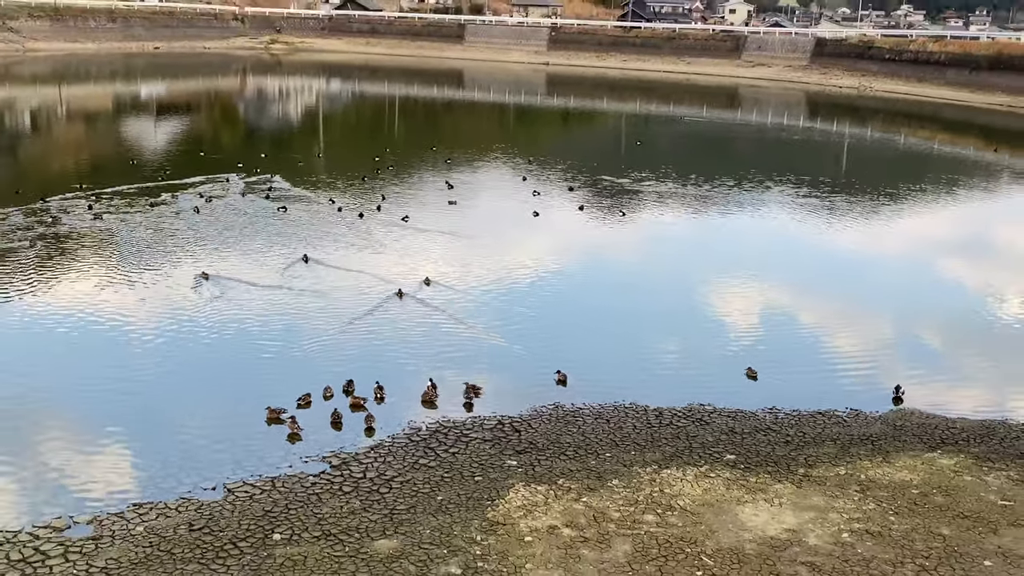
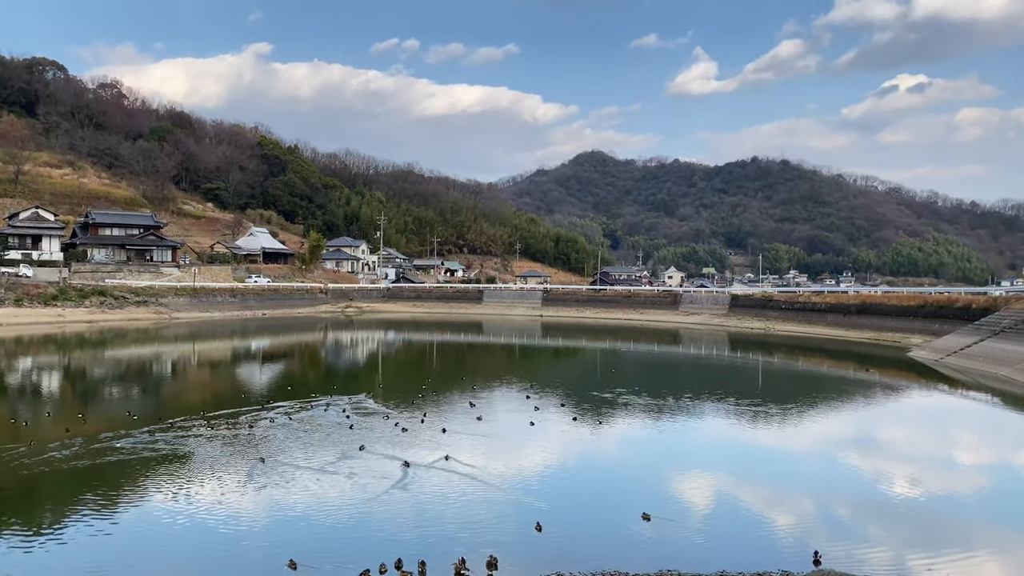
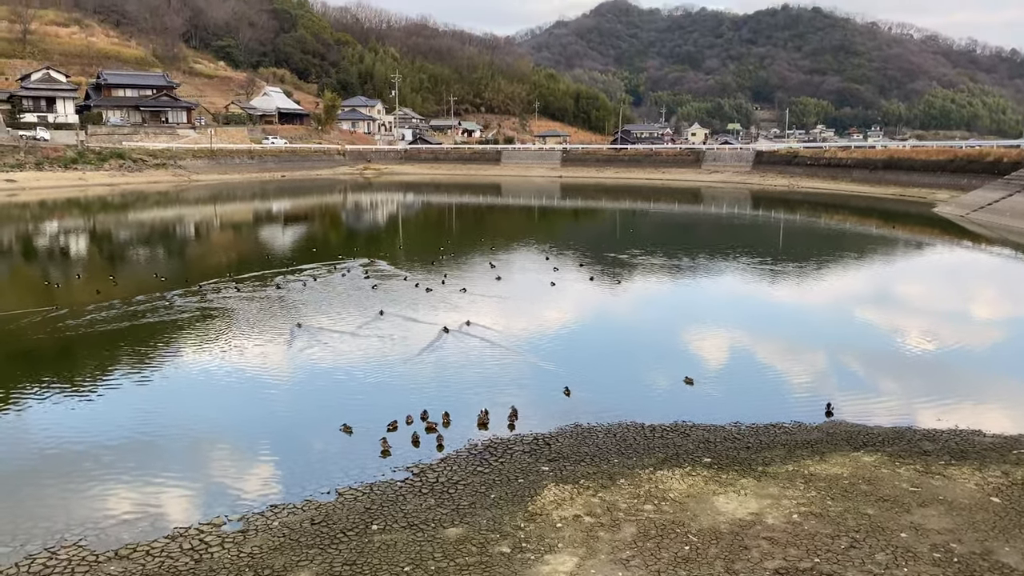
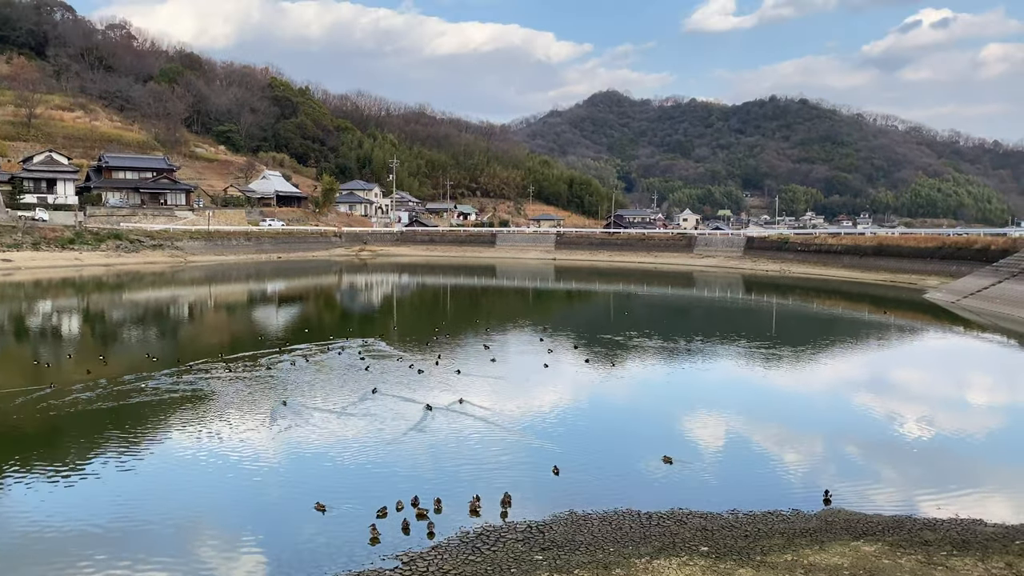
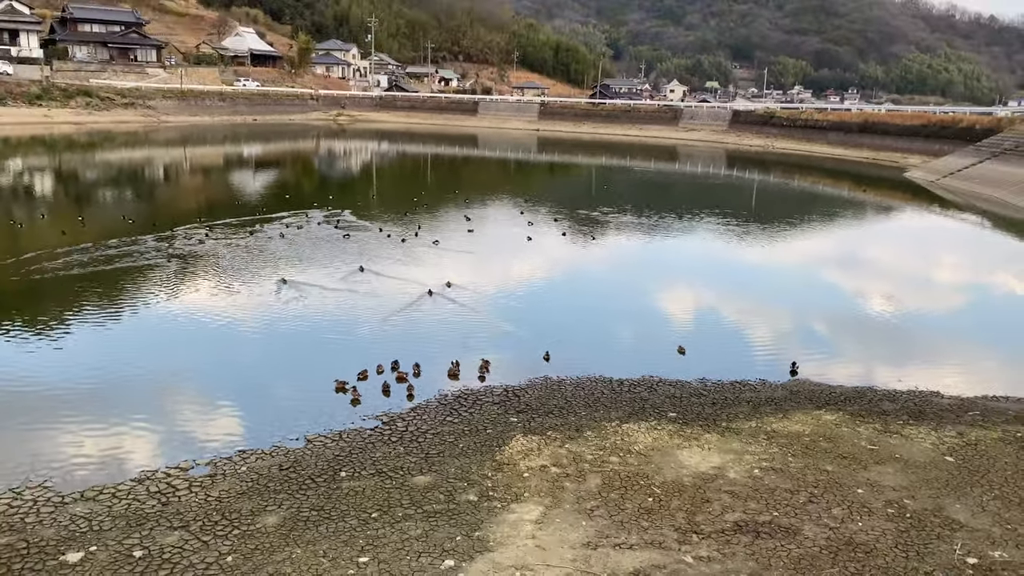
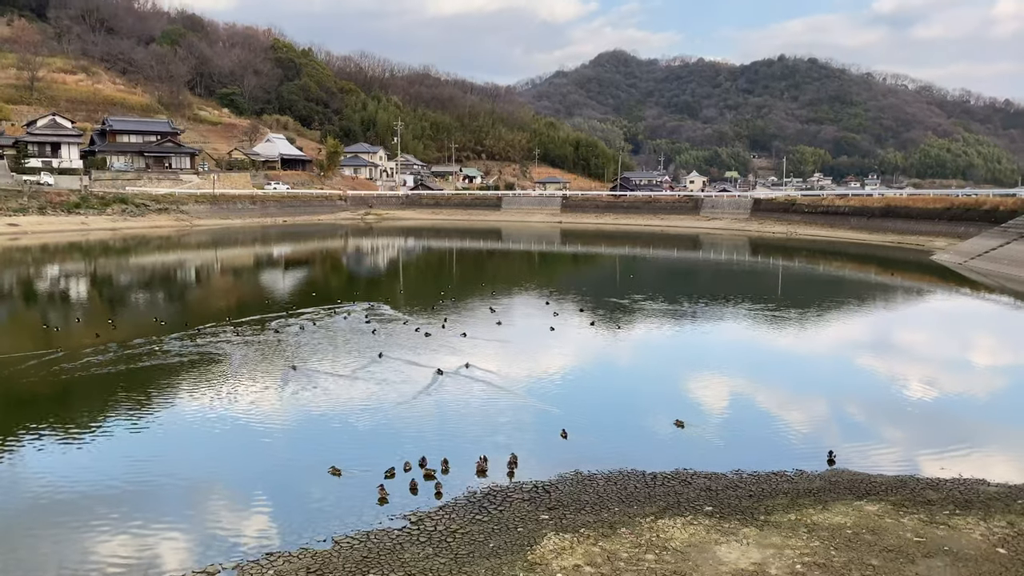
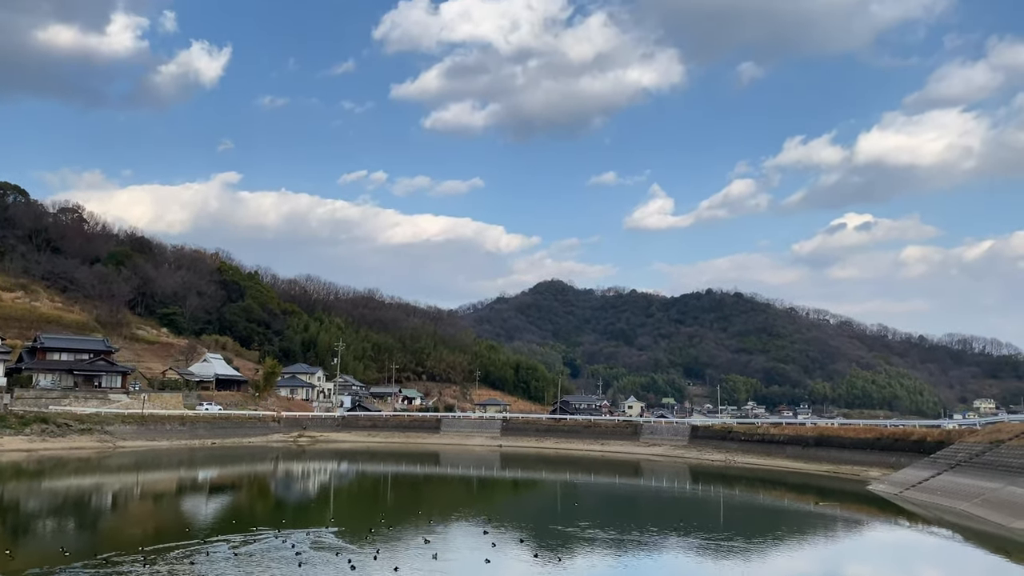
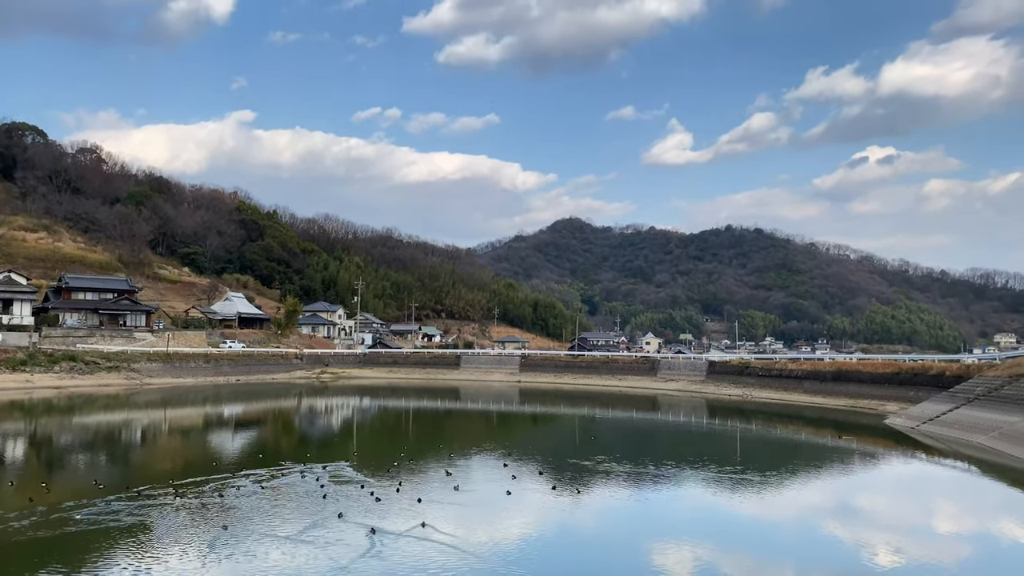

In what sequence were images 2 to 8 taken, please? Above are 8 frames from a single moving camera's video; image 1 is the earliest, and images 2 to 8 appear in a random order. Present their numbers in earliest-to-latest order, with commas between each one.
5, 3, 6, 4, 2, 8, 7
